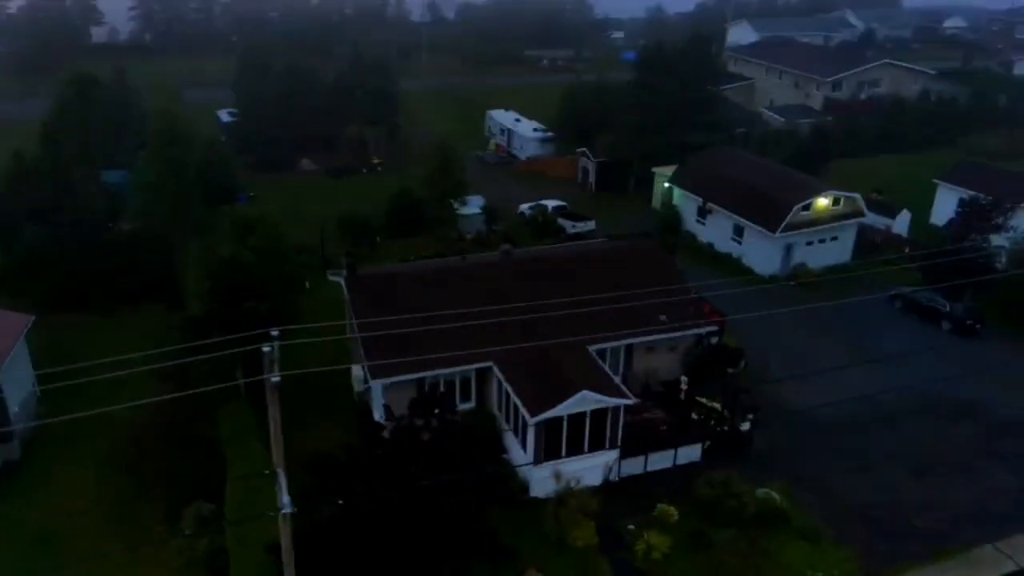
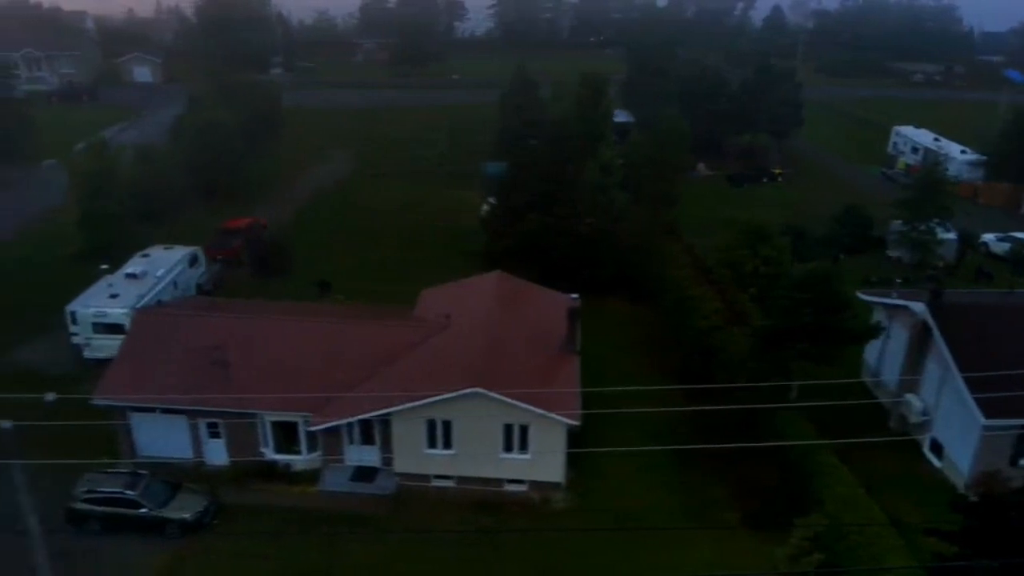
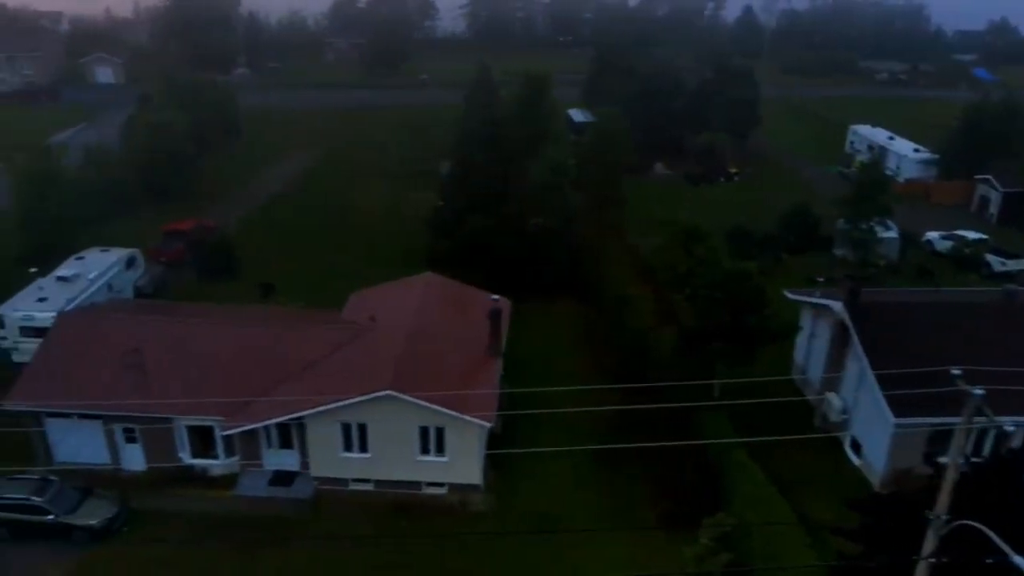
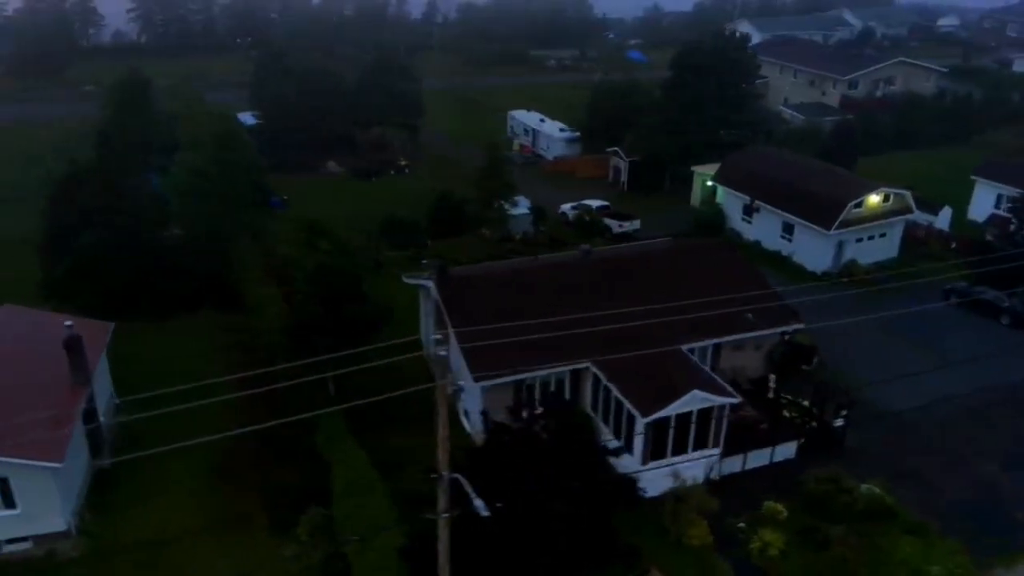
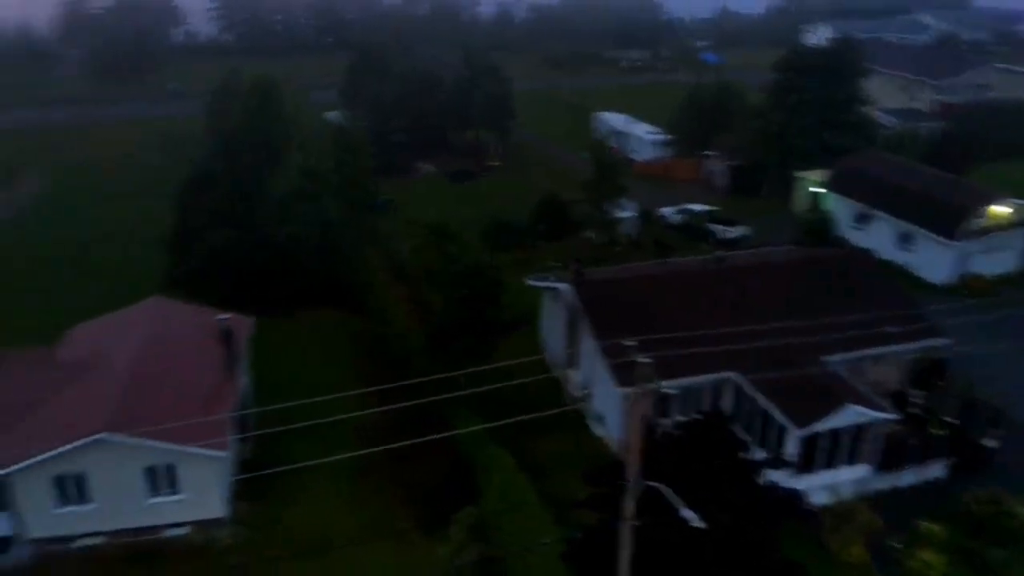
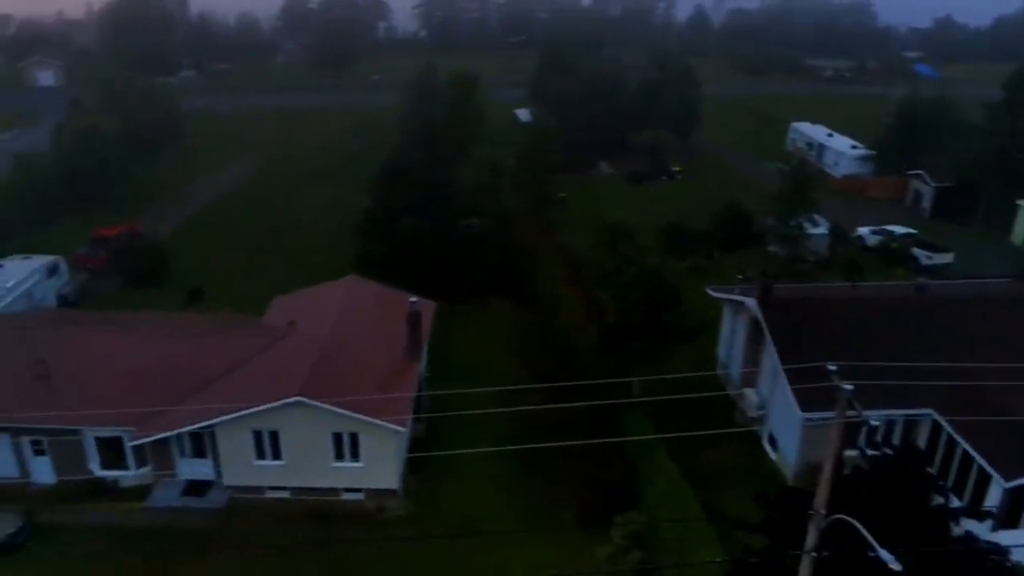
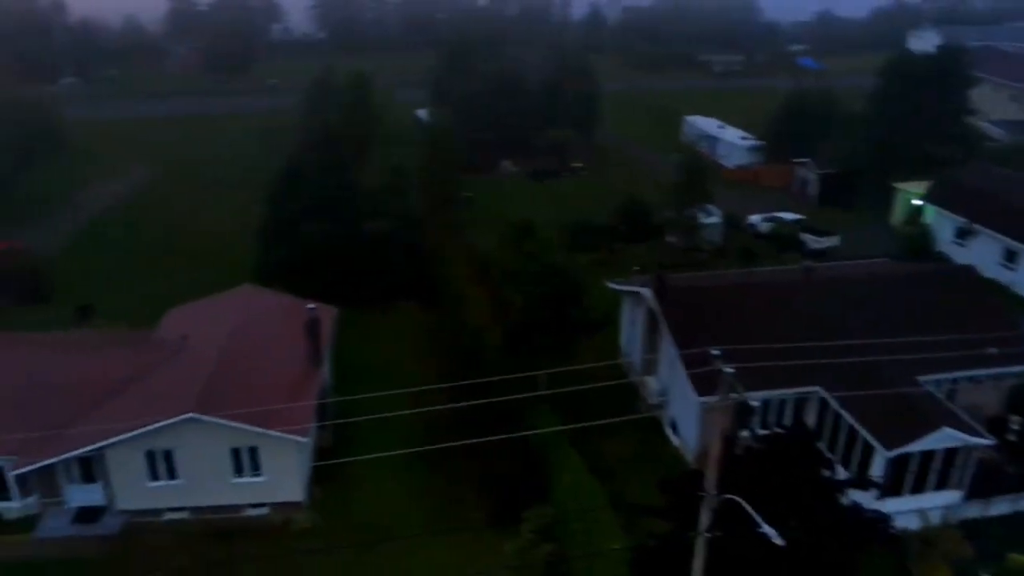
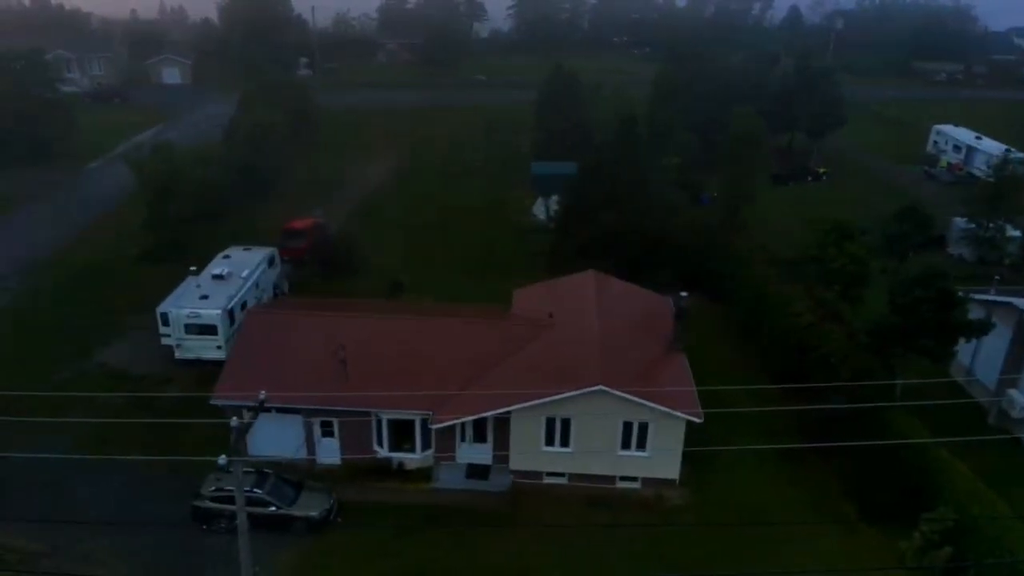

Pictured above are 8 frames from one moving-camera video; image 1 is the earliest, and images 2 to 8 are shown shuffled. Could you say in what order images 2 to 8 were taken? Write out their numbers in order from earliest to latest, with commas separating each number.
4, 5, 7, 6, 3, 2, 8
